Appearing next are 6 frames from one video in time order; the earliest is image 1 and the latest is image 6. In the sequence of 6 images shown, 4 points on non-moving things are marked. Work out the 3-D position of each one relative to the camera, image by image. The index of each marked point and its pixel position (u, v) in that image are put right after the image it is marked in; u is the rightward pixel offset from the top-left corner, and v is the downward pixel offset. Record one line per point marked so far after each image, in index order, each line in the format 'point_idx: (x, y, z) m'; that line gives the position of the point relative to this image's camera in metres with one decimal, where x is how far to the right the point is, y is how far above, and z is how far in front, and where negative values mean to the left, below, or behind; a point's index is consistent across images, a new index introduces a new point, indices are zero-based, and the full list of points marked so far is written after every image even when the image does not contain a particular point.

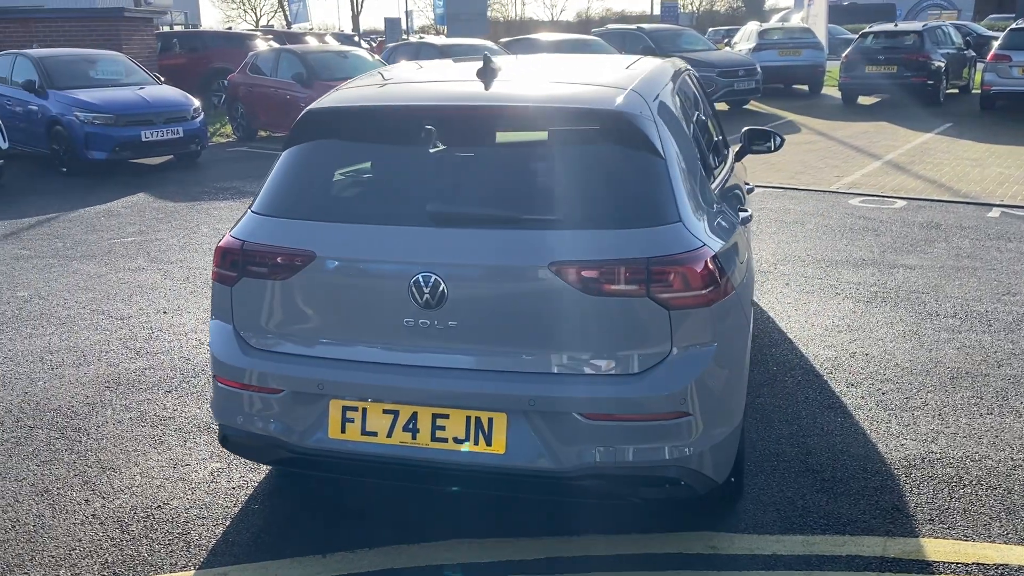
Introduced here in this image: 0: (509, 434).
0: (0.0, -0.5, +3.0) m
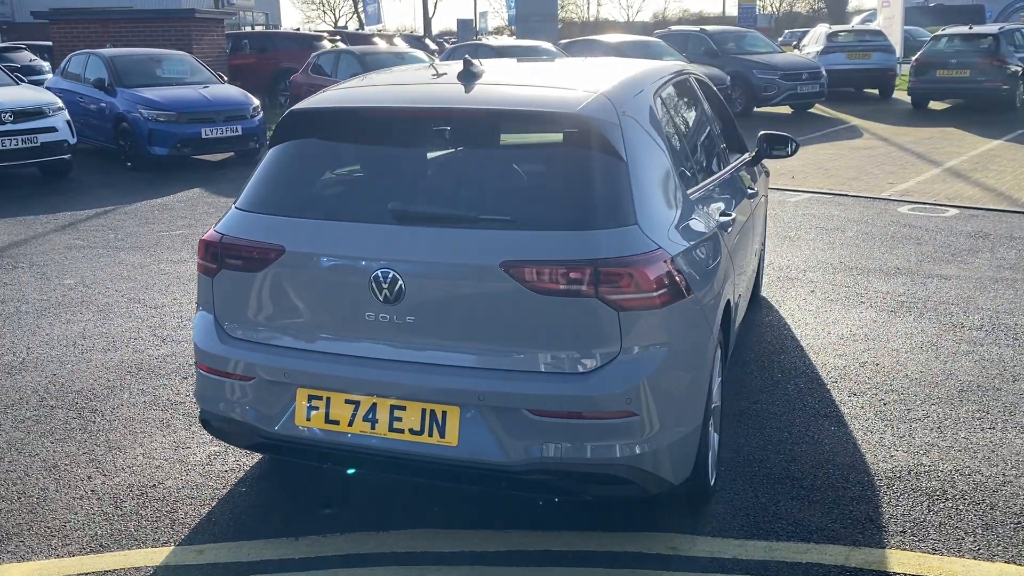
0: (-0.2, -0.5, +3.0) m
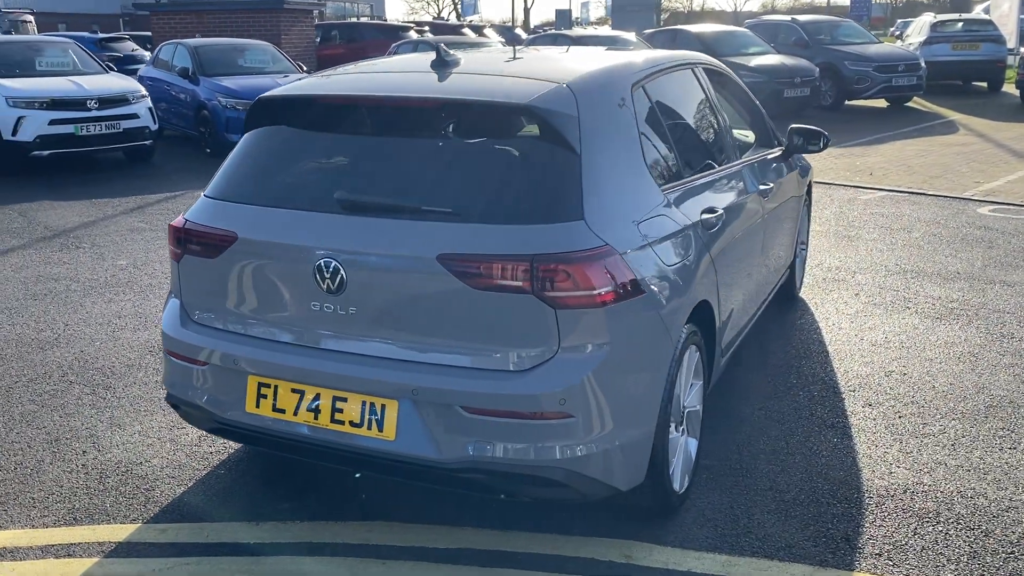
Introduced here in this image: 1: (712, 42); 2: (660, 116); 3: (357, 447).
0: (-0.4, -0.5, +3.0) m
1: (+4.4, +5.5, +19.5) m
2: (+0.6, +0.7, +3.8) m
3: (-0.5, -0.6, +3.1) m
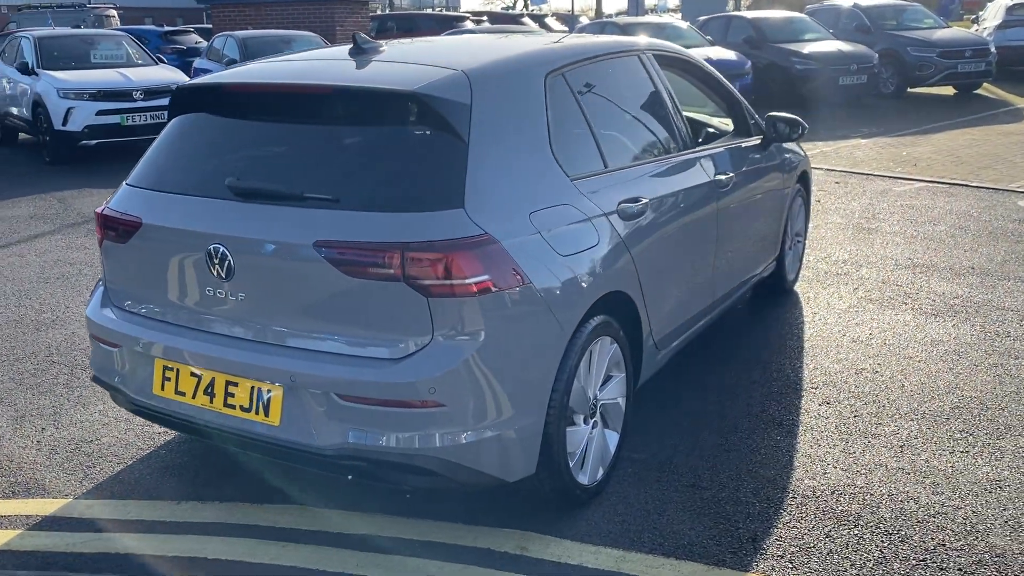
0: (-0.8, -0.4, +3.0) m
1: (+5.5, +5.6, +19.0) m
2: (+0.3, +0.8, +3.8) m
3: (-0.9, -0.5, +3.1) m
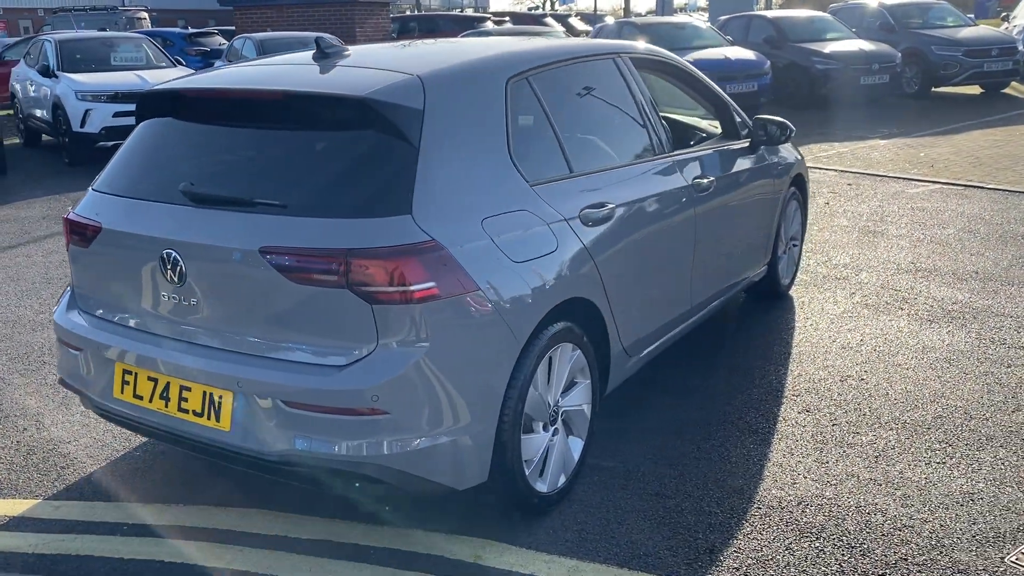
0: (-1.0, -0.4, +3.0) m
1: (+5.9, +5.6, +18.8) m
2: (+0.2, +0.8, +3.7) m
3: (-1.1, -0.5, +3.1) m
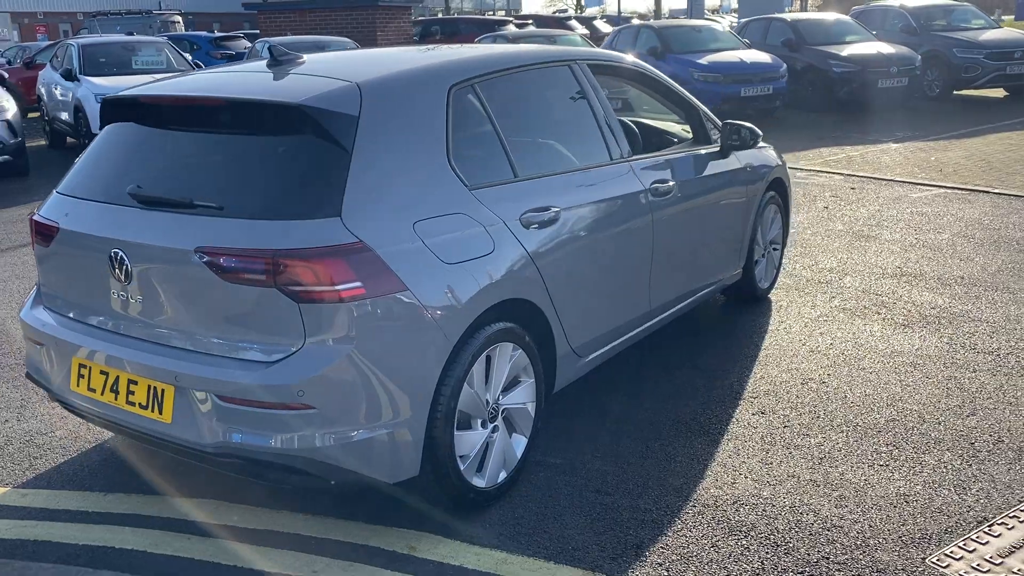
0: (-1.2, -0.4, +3.2) m
1: (+6.2, +5.5, +18.7) m
2: (-0.1, +0.8, +3.8) m
3: (-1.4, -0.5, +3.3) m
